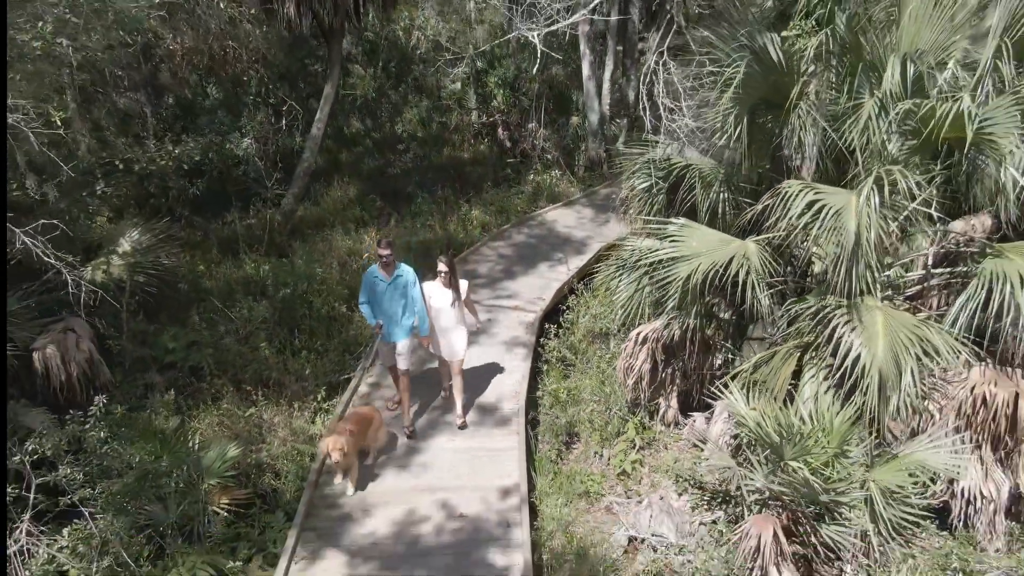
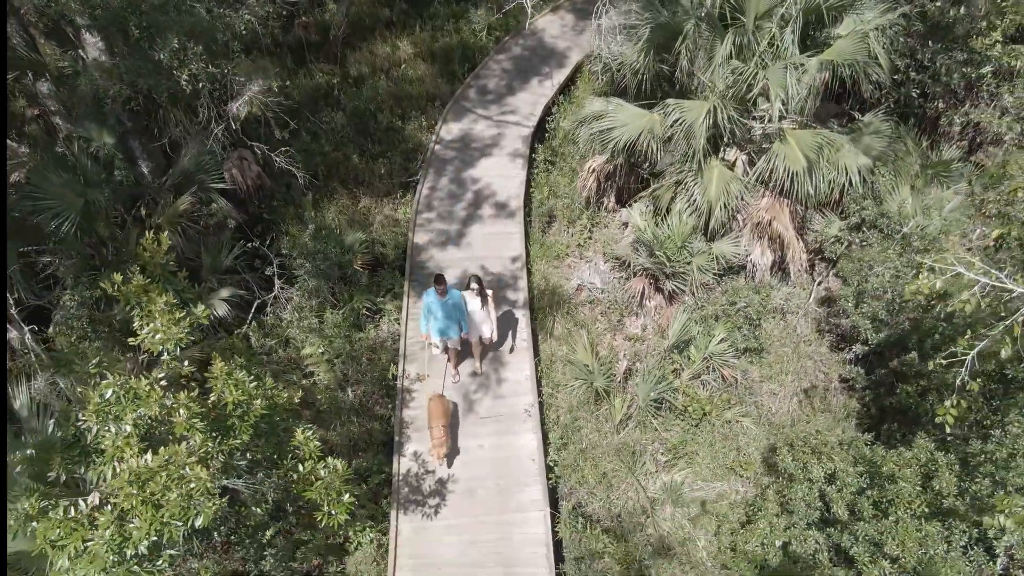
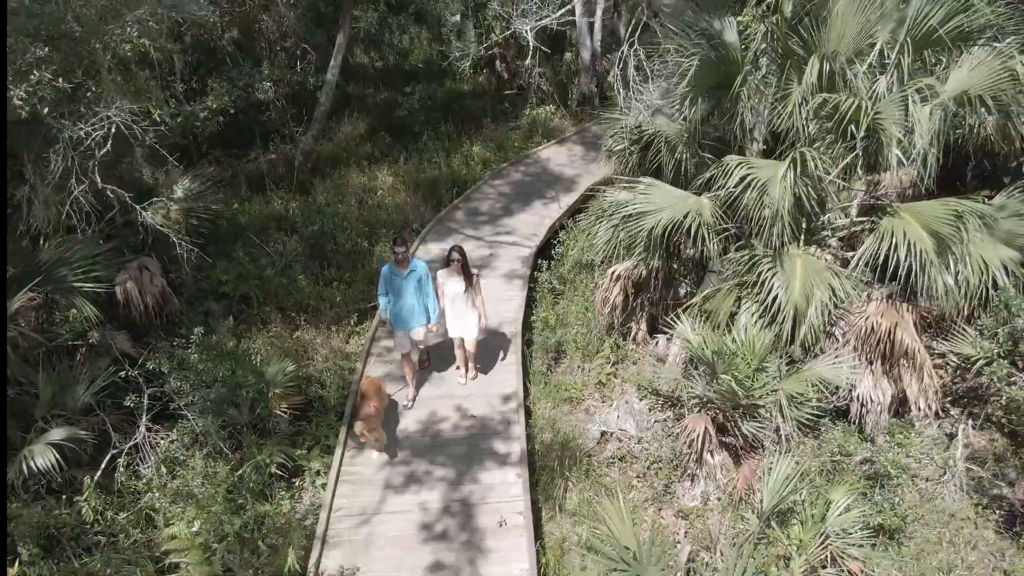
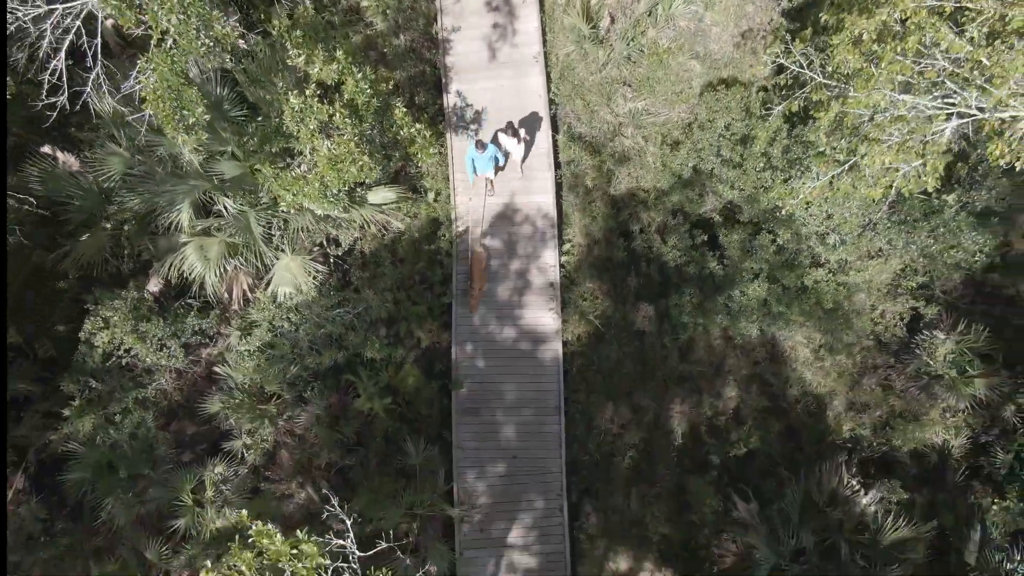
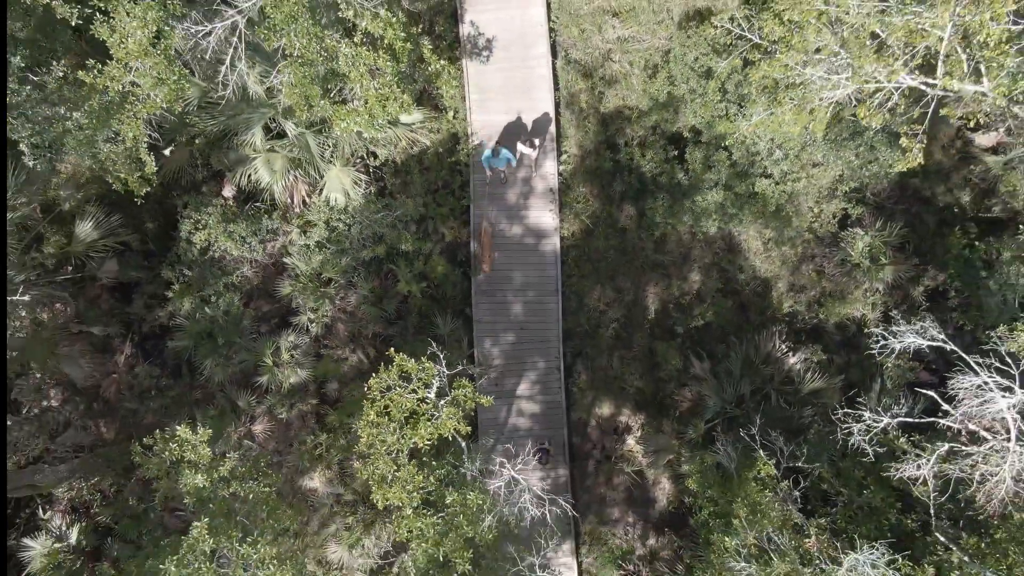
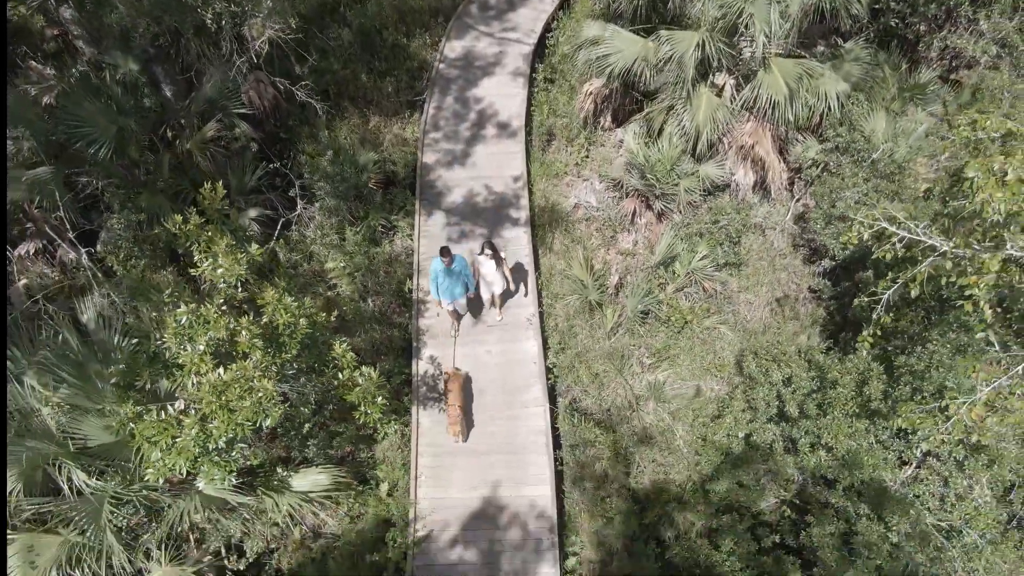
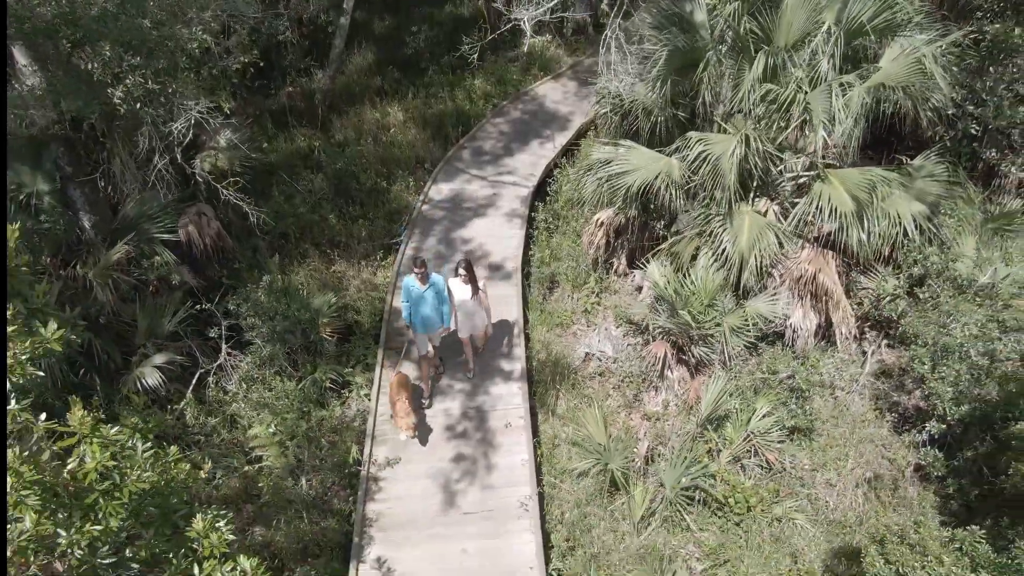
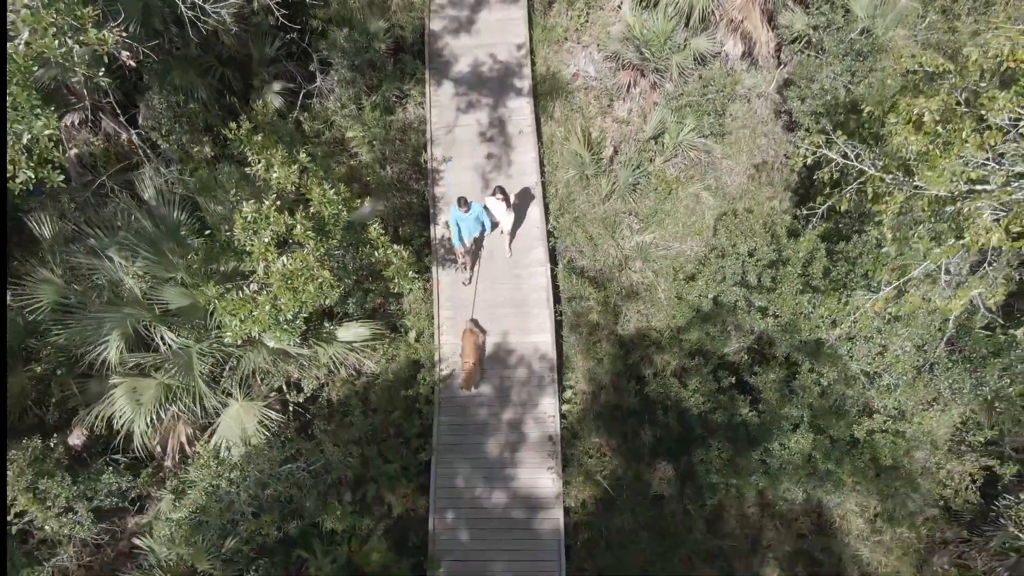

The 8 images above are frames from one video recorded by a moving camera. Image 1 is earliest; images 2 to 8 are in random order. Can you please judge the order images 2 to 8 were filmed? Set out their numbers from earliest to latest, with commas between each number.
3, 7, 2, 6, 8, 4, 5
